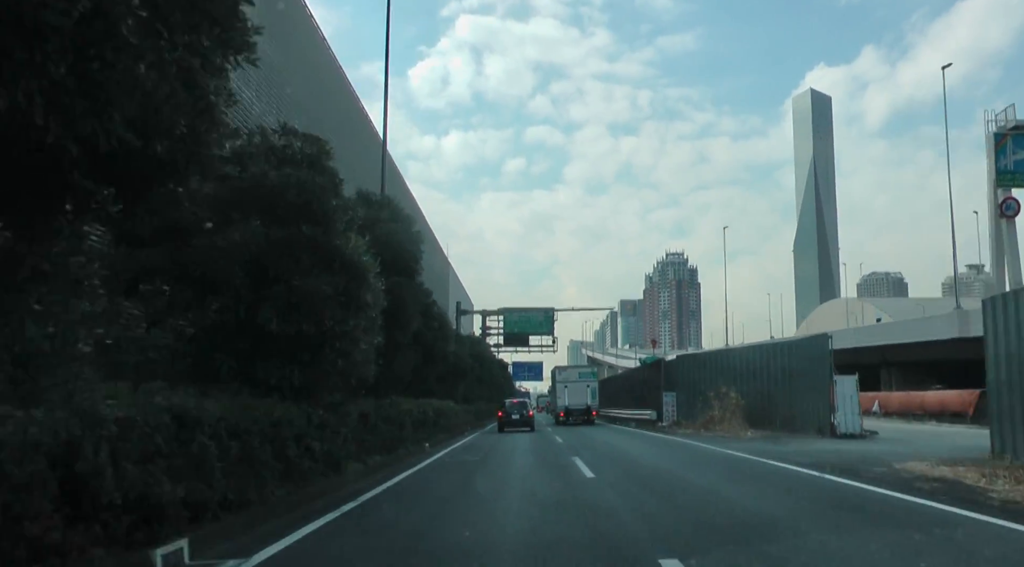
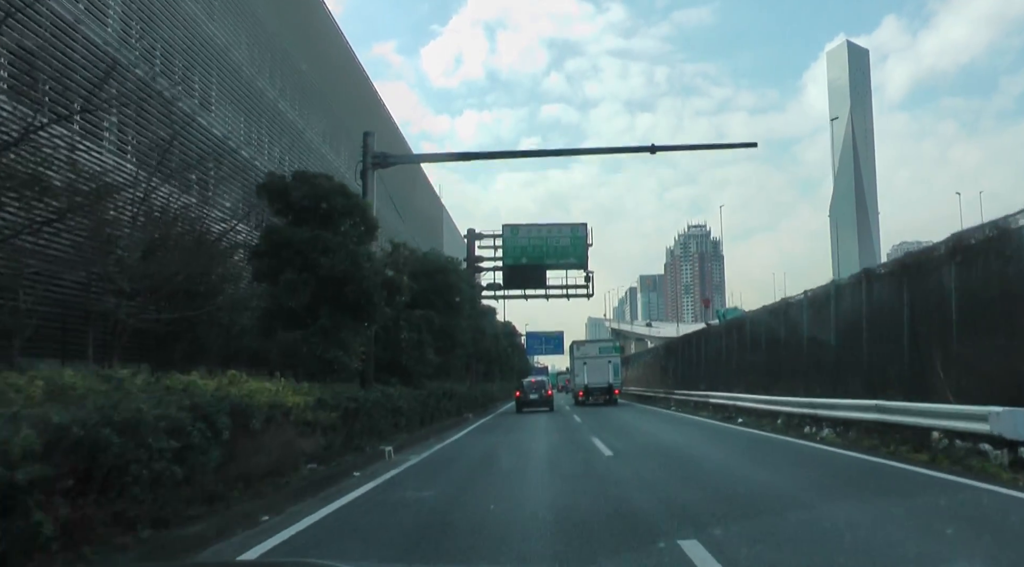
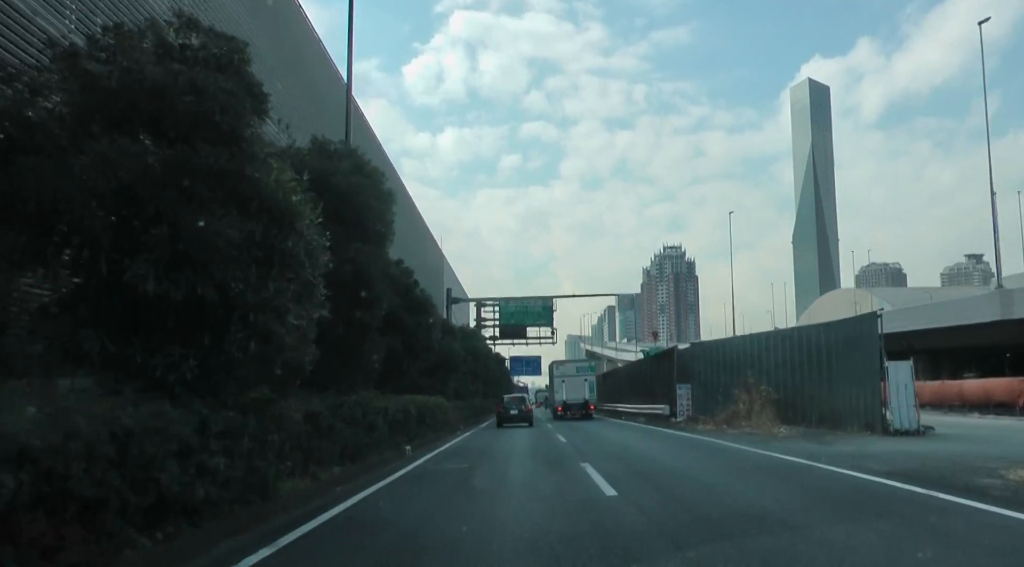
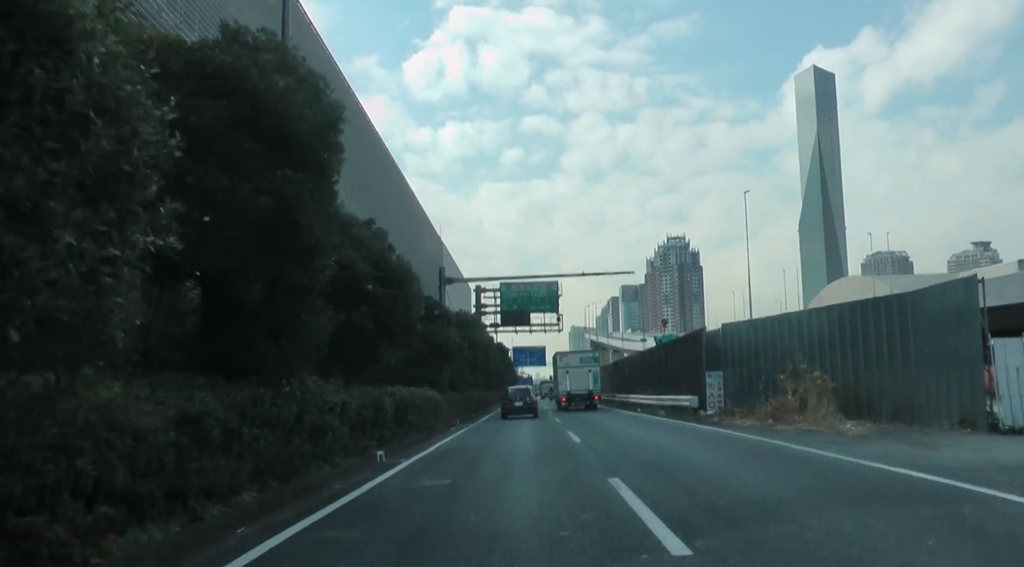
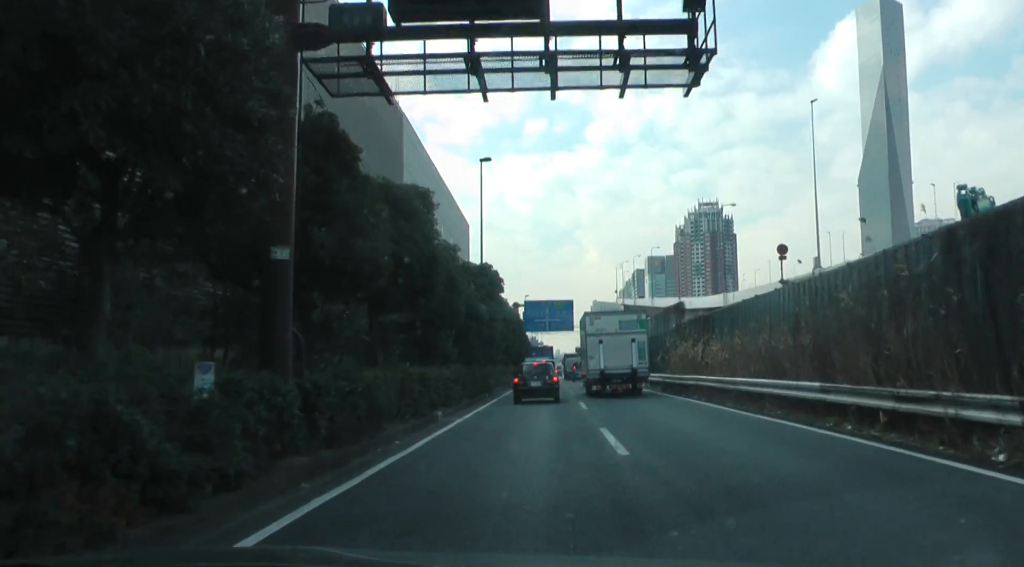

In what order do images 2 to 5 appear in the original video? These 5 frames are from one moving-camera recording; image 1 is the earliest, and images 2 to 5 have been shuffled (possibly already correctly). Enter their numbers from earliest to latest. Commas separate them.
3, 4, 2, 5
